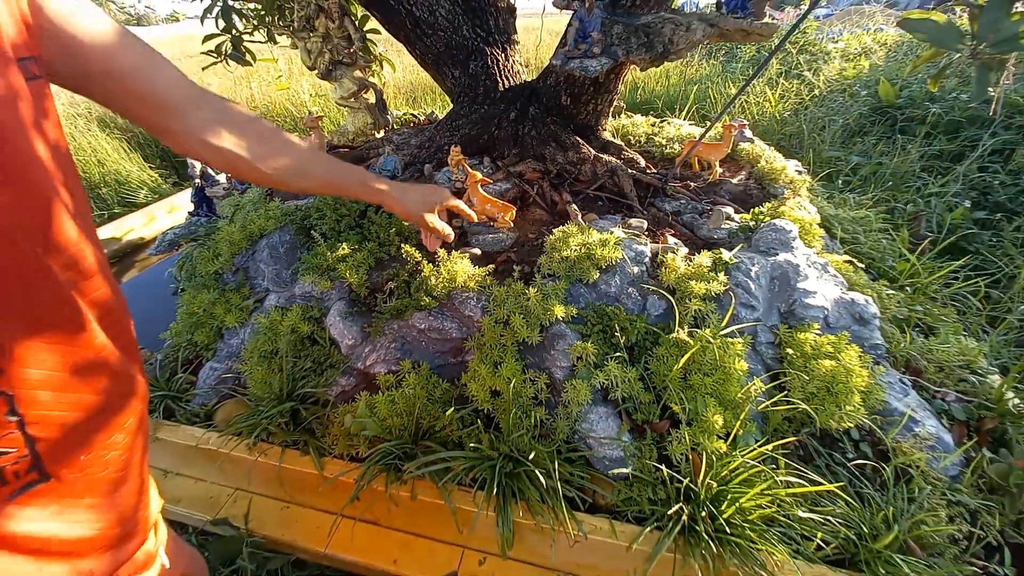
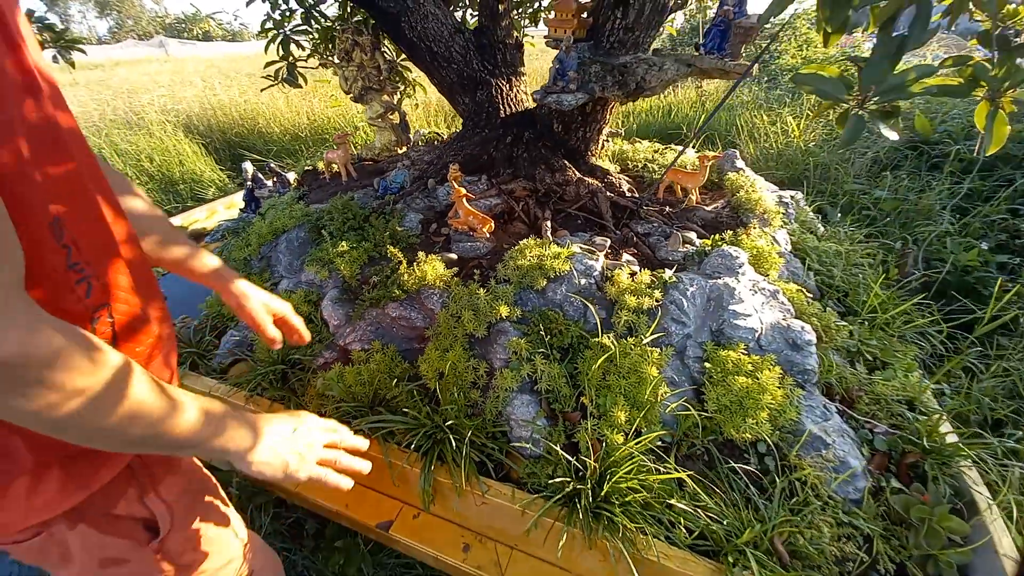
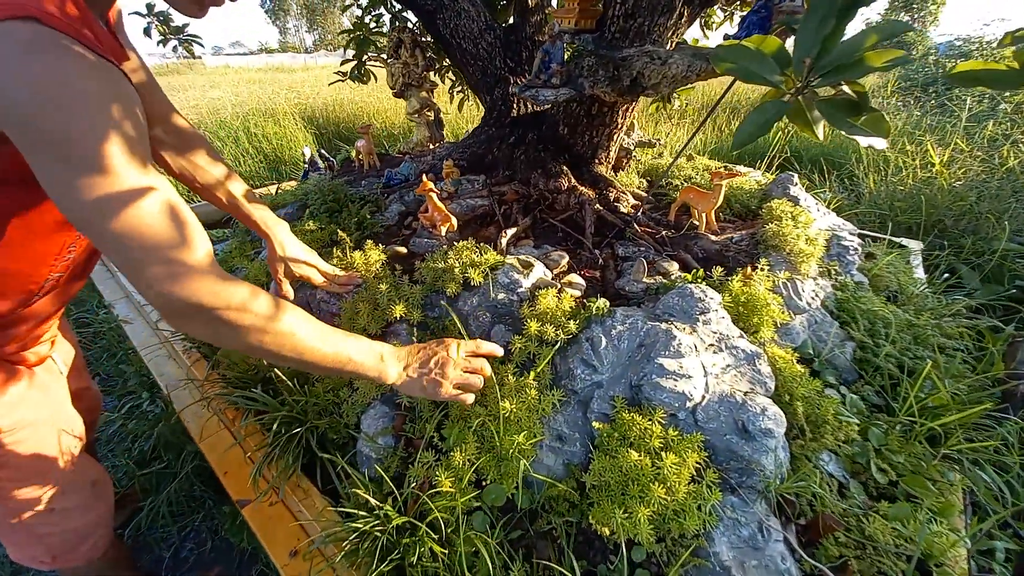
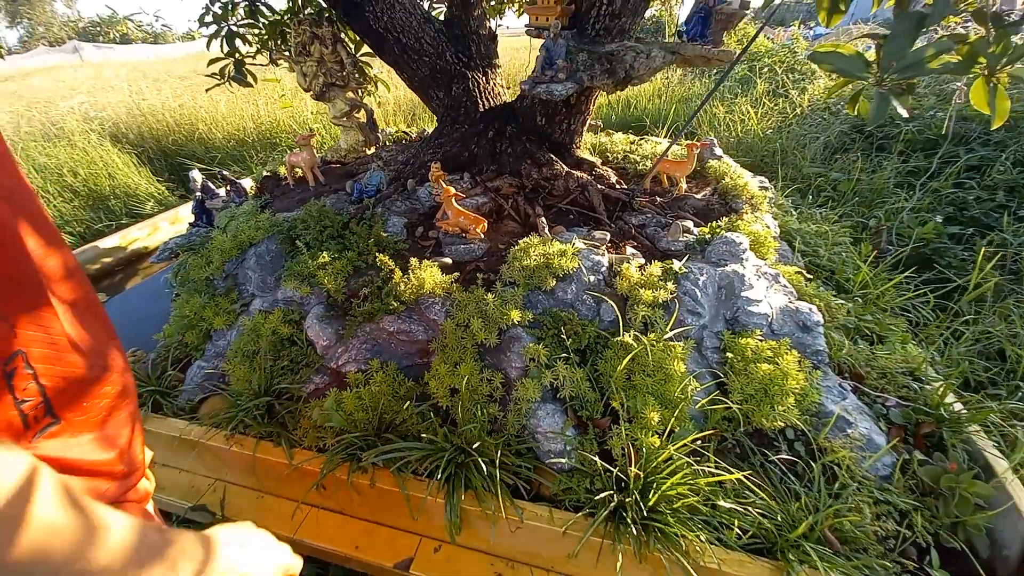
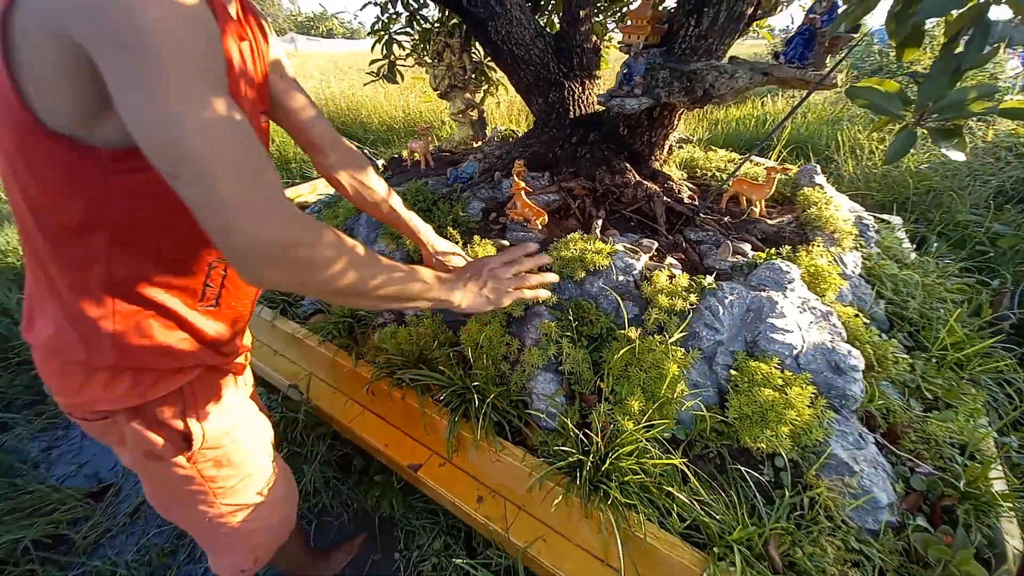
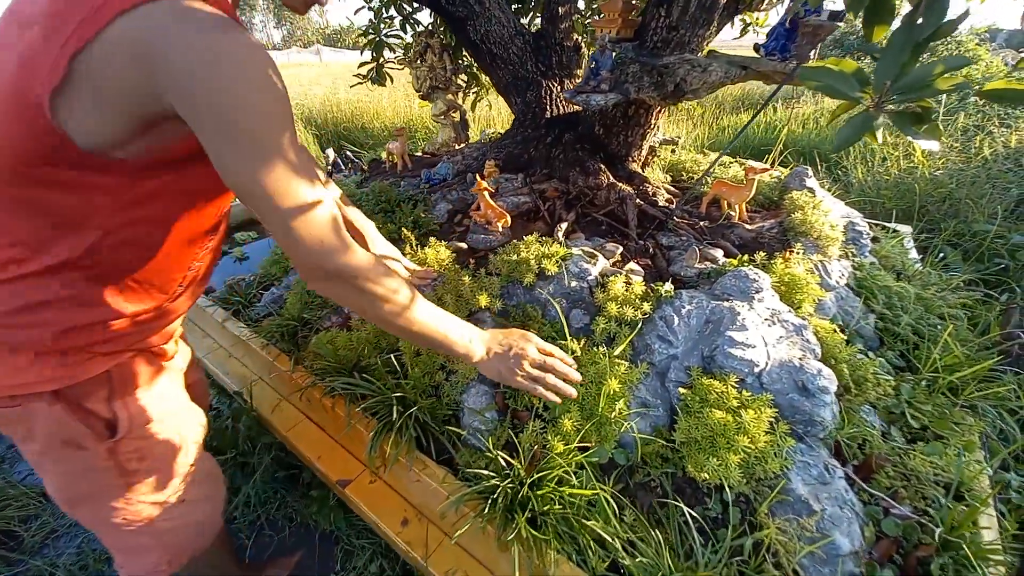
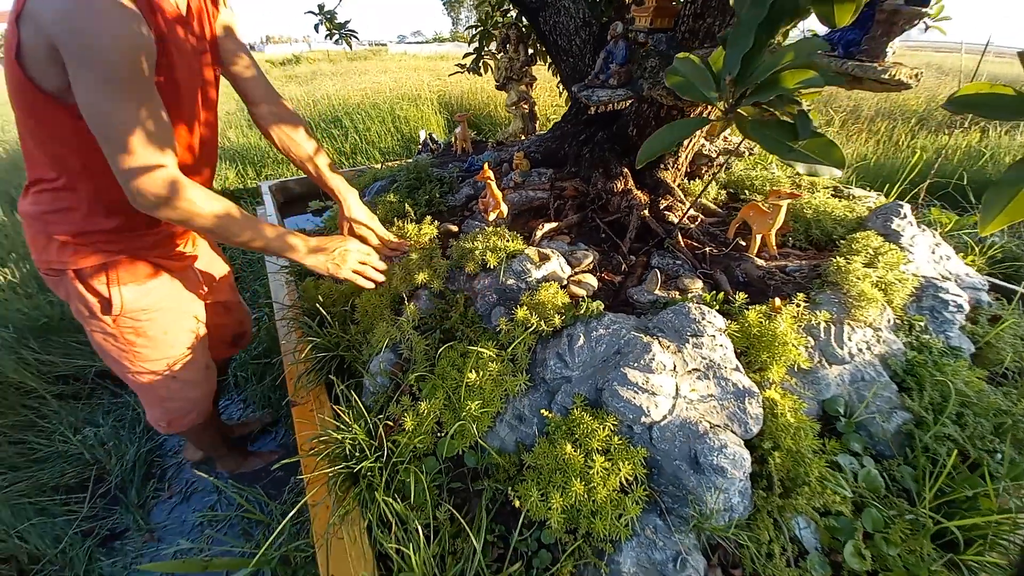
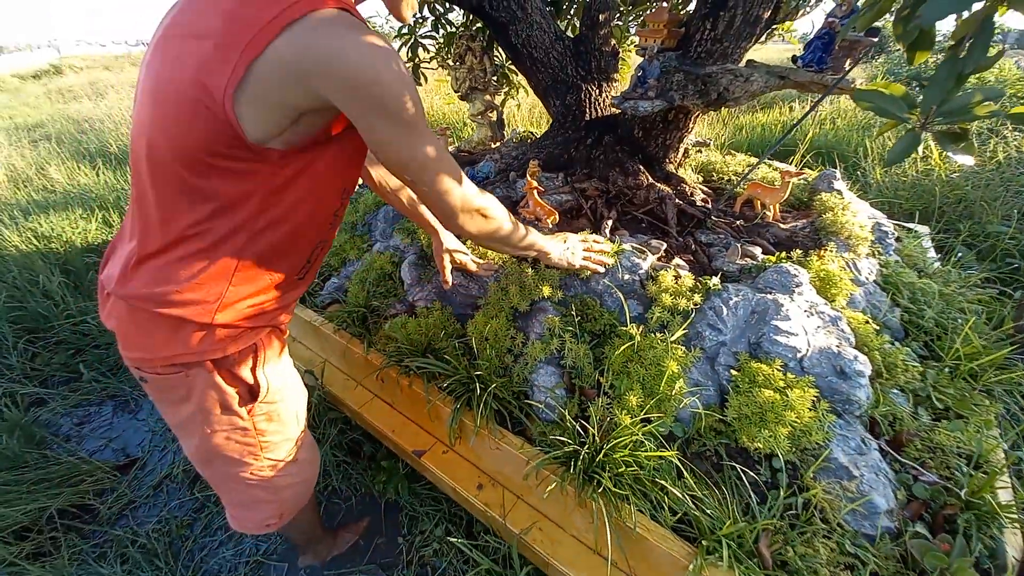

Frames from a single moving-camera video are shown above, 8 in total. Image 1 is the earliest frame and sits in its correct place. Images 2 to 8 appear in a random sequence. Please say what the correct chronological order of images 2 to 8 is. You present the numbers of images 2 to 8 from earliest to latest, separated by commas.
4, 2, 5, 8, 6, 3, 7
